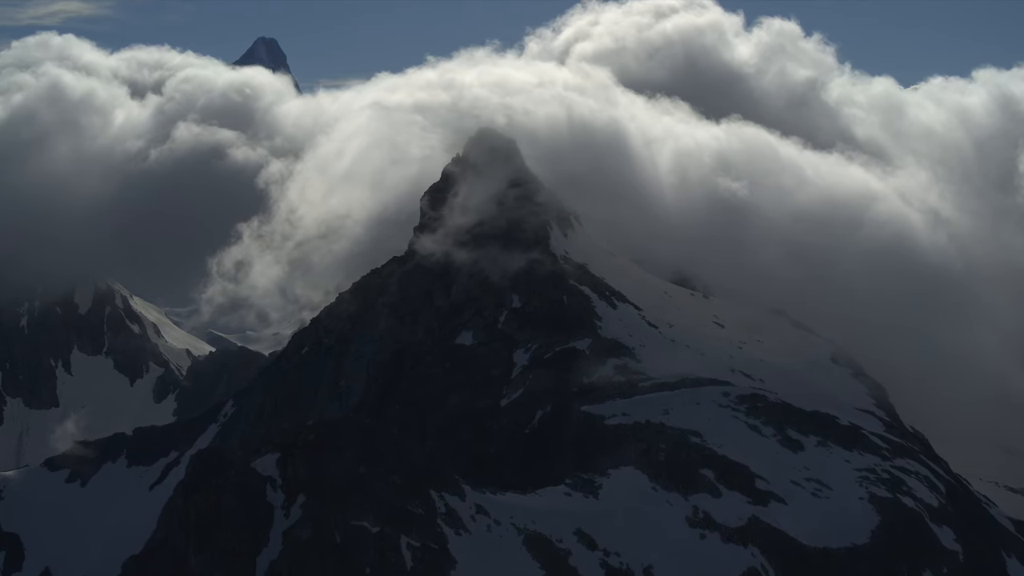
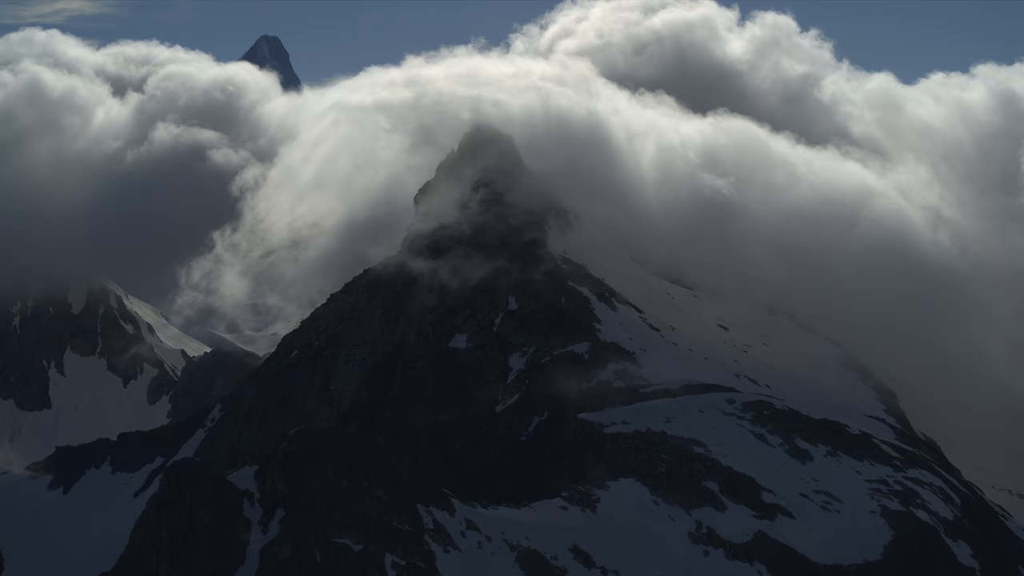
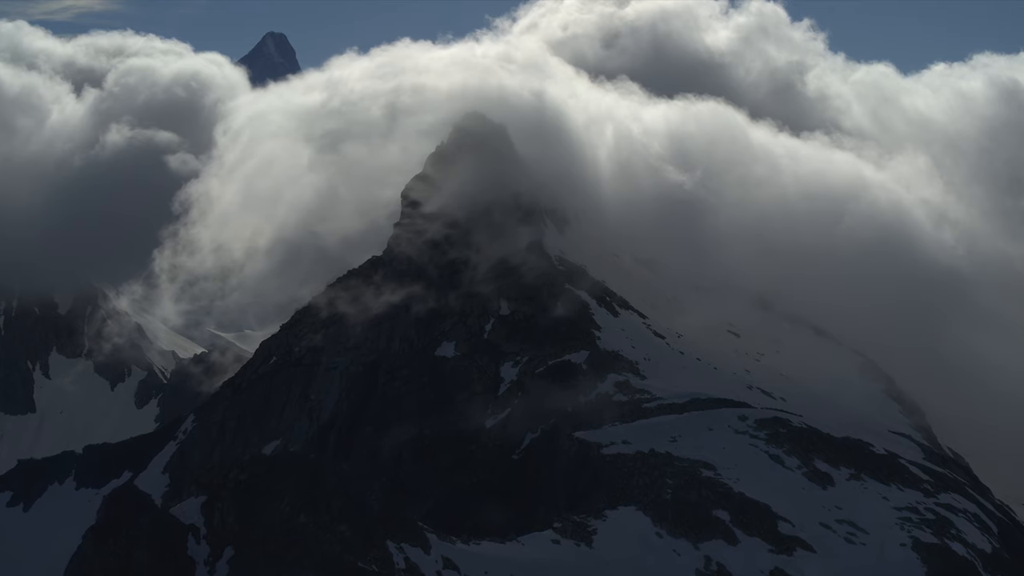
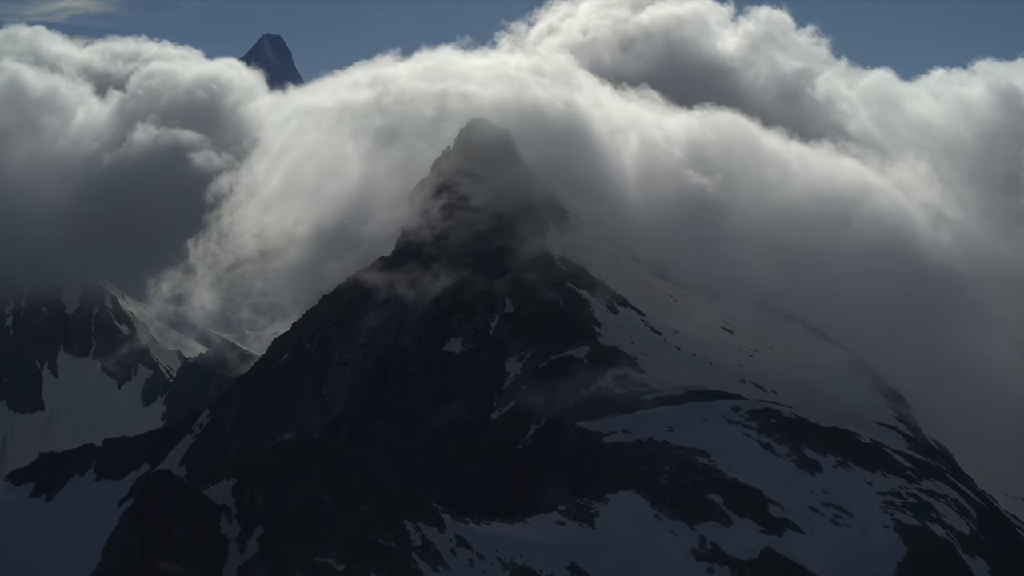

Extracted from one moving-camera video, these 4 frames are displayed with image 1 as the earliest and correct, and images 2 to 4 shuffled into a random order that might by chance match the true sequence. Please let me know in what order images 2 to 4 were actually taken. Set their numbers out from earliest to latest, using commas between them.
2, 4, 3
